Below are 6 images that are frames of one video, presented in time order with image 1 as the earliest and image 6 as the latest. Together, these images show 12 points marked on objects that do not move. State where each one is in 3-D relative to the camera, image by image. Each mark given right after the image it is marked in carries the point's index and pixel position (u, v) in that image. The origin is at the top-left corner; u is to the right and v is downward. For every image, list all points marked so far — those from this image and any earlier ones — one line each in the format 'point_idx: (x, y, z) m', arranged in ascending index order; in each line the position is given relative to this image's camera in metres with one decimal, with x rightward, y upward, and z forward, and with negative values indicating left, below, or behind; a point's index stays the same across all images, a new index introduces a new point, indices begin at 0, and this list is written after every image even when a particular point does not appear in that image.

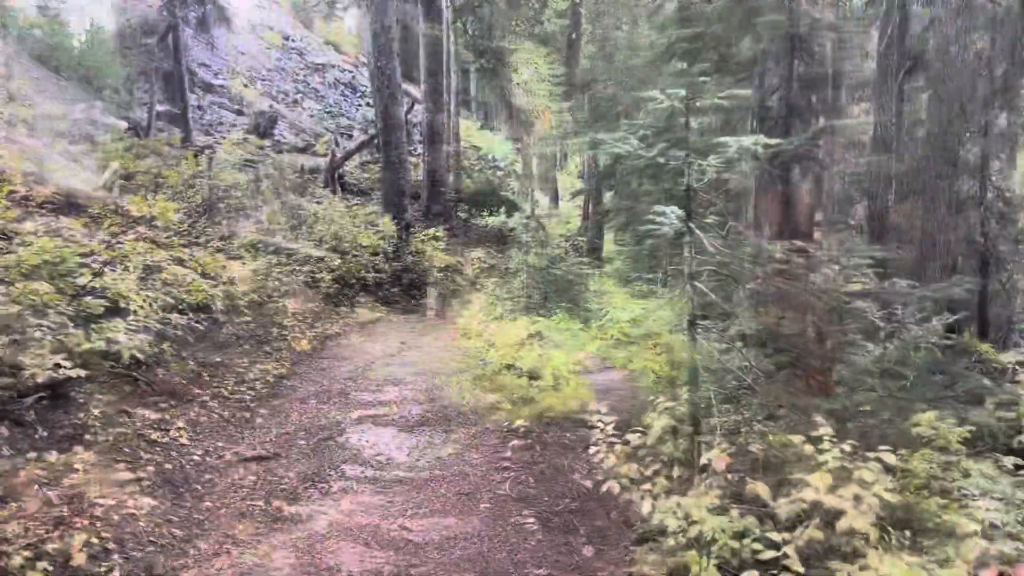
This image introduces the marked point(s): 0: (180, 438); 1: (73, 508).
0: (-1.8, -0.8, +4.3) m
1: (-1.8, -0.9, +3.4) m
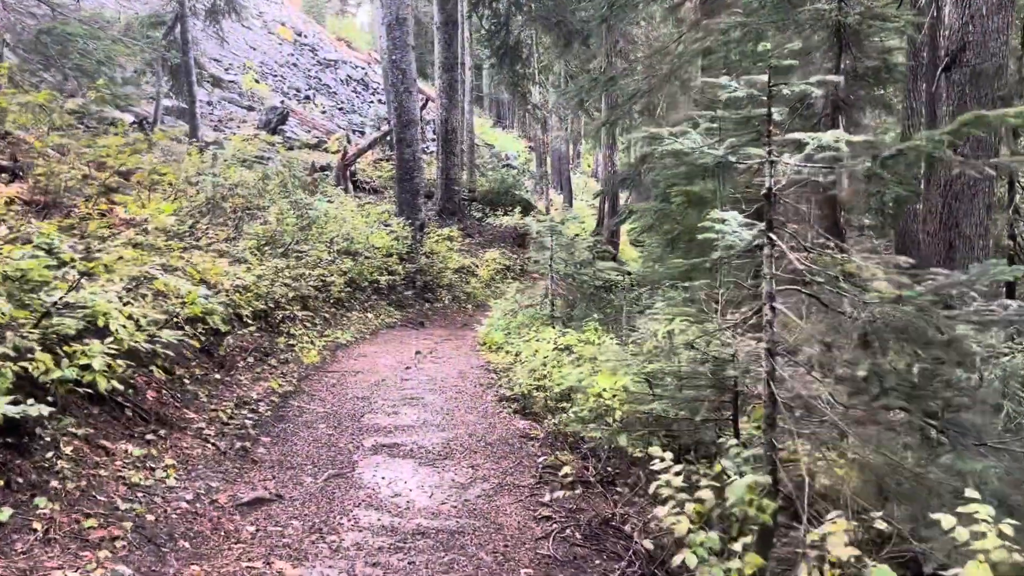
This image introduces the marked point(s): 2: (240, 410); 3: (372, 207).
0: (-1.6, -0.9, +3.7) m
1: (-1.7, -1.0, +2.9) m
2: (-1.7, -0.8, +5.2) m
3: (-2.6, +1.5, +15.1) m
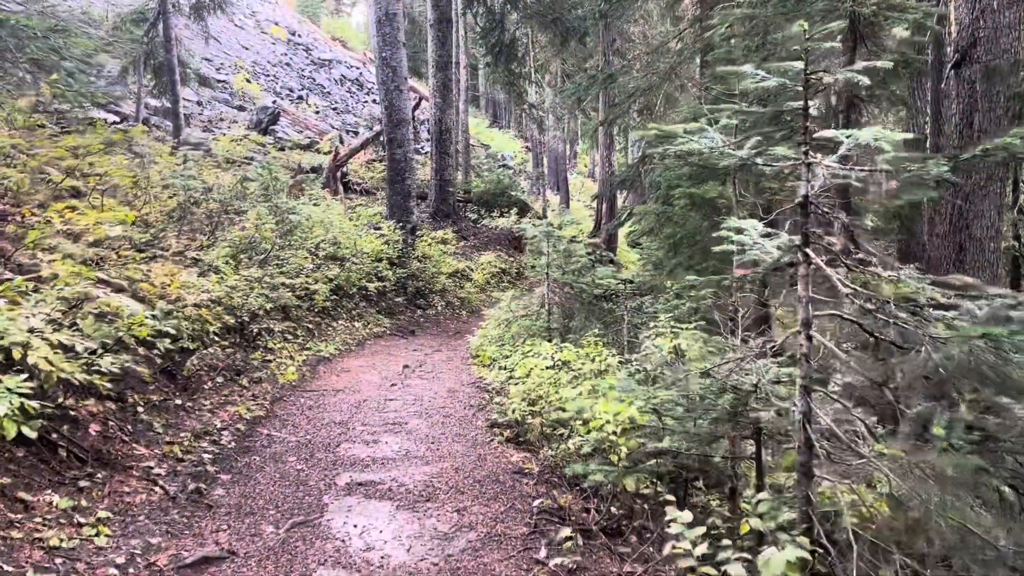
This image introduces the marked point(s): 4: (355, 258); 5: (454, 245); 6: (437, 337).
0: (-1.6, -1.0, +3.1) m
1: (-1.7, -1.1, +2.3) m
2: (-1.8, -0.9, +4.6) m
3: (-2.7, +1.4, +14.5) m
4: (-2.2, +0.4, +11.4) m
5: (-1.1, +0.8, +15.6) m
6: (-1.0, -0.7, +11.3) m
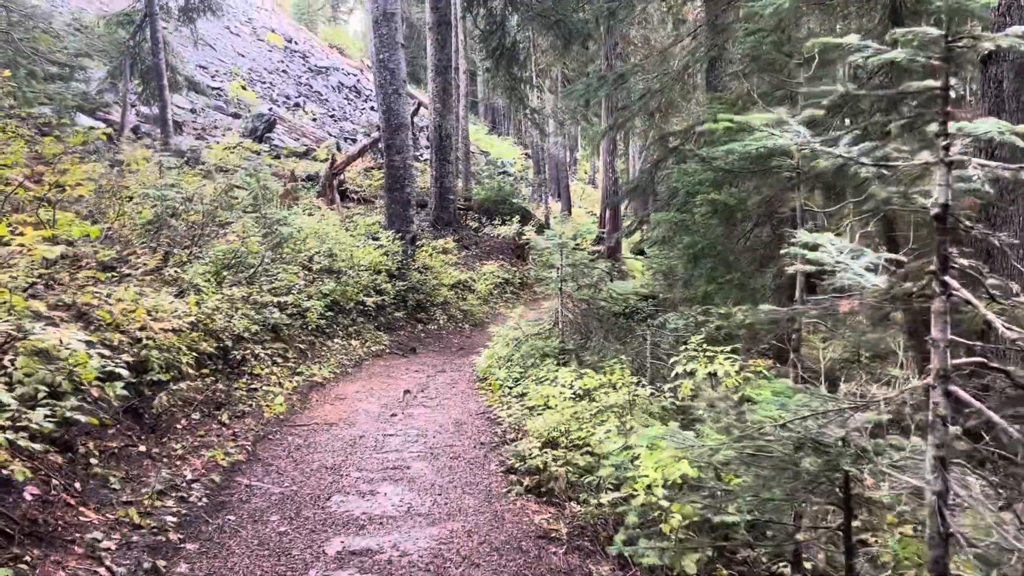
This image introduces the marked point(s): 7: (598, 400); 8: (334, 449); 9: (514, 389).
0: (-1.5, -1.1, +2.4) m
1: (-1.6, -1.2, +1.6) m
2: (-1.7, -1.0, +3.9) m
3: (-2.6, +1.2, +13.8) m
4: (-2.1, +0.2, +10.7) m
5: (-1.0, +0.6, +14.9) m
6: (-0.9, -0.9, +10.6) m
7: (+0.6, -0.7, +5.4) m
8: (-1.2, -1.0, +5.3) m
9: (0.0, -0.8, +6.7) m
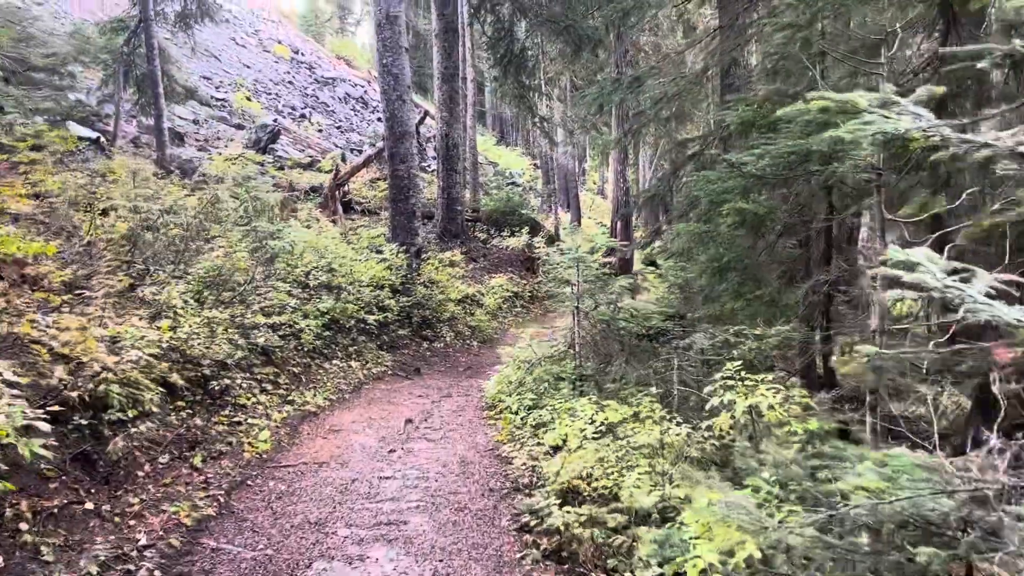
0: (-1.5, -1.2, +1.7) m
1: (-1.6, -1.3, +0.9) m
2: (-1.6, -1.1, +3.2) m
3: (-2.4, +0.9, +13.2) m
4: (-2.0, 0.0, +10.1) m
5: (-0.9, +0.3, +14.2) m
6: (-0.8, -1.1, +9.9) m
7: (+0.7, -0.9, +4.7) m
8: (-1.1, -1.2, +4.6) m
9: (+0.1, -1.0, +6.0) m
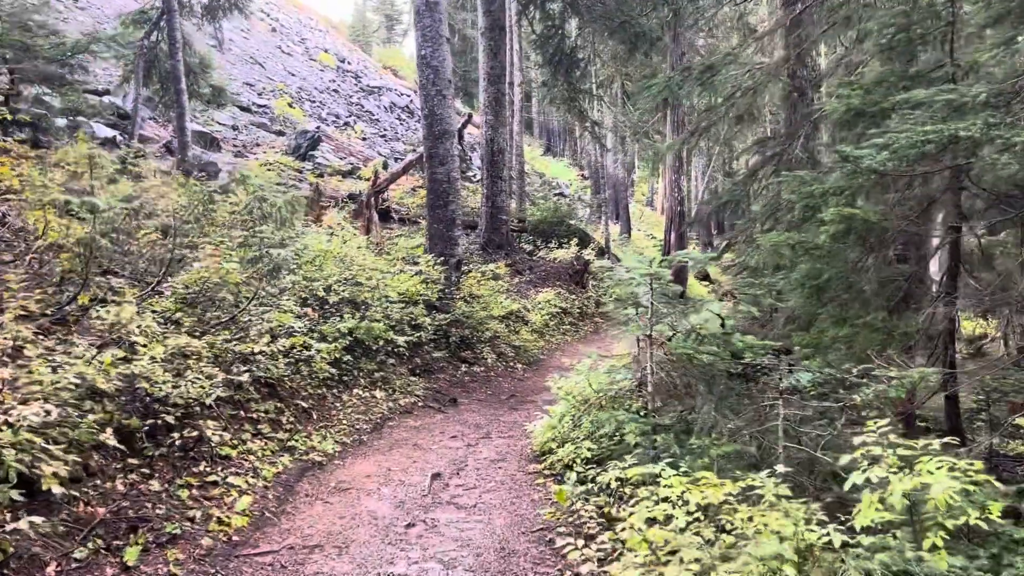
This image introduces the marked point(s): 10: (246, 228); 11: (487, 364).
0: (-1.4, -1.3, +0.4) m
1: (-1.5, -1.3, -0.4) m
2: (-1.4, -1.2, +1.9) m
3: (-1.7, +0.7, +11.9) m
4: (-1.4, -0.2, +8.8) m
5: (-0.1, +0.1, +12.9) m
6: (-0.3, -1.3, +8.5) m
7: (+0.9, -1.0, +3.3) m
8: (-0.8, -1.3, +3.2) m
9: (+0.4, -1.1, +4.6) m
10: (-2.4, +0.6, +7.4) m
11: (-0.3, -1.0, +10.0) m
